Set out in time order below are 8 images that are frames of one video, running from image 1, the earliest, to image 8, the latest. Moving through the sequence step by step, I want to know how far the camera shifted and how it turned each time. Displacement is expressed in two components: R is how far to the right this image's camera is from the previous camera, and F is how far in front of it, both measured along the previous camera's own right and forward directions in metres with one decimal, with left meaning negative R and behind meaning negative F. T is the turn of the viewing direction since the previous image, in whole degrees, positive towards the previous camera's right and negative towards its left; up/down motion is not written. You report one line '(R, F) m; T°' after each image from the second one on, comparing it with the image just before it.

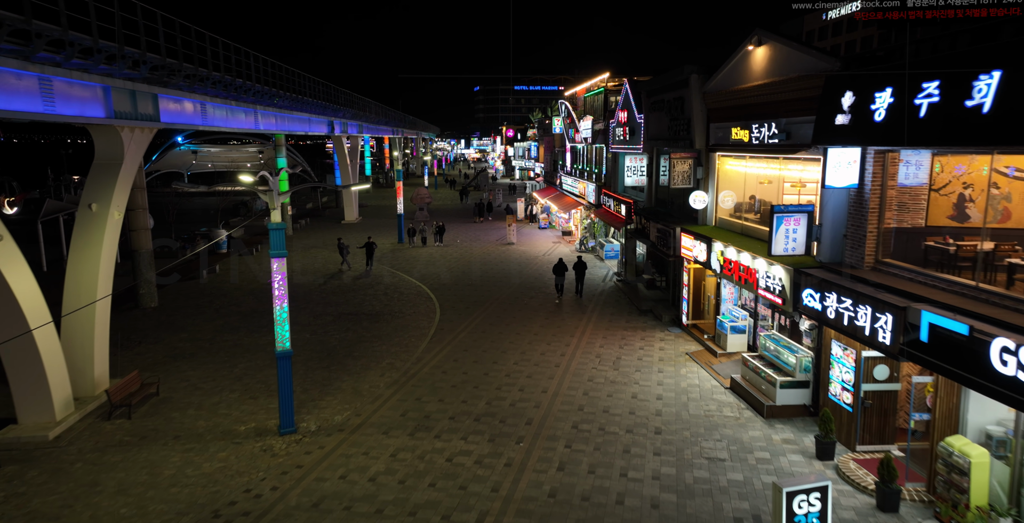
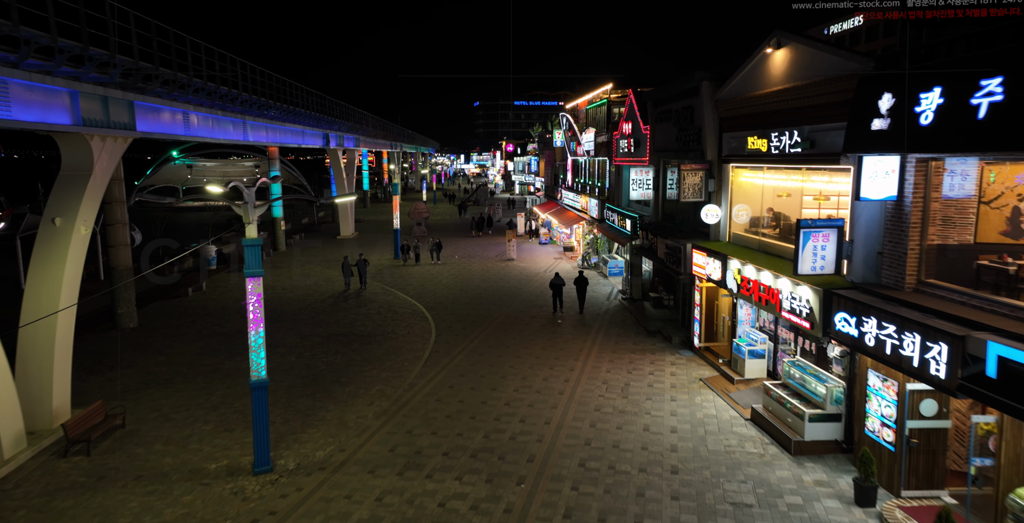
(0.0, +1.1) m; 0°
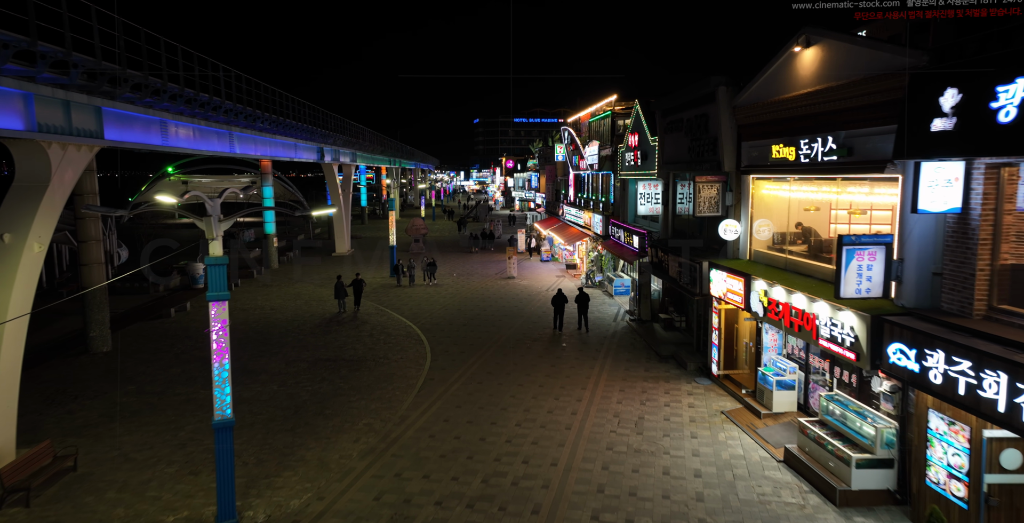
(0.0, +1.3) m; 0°
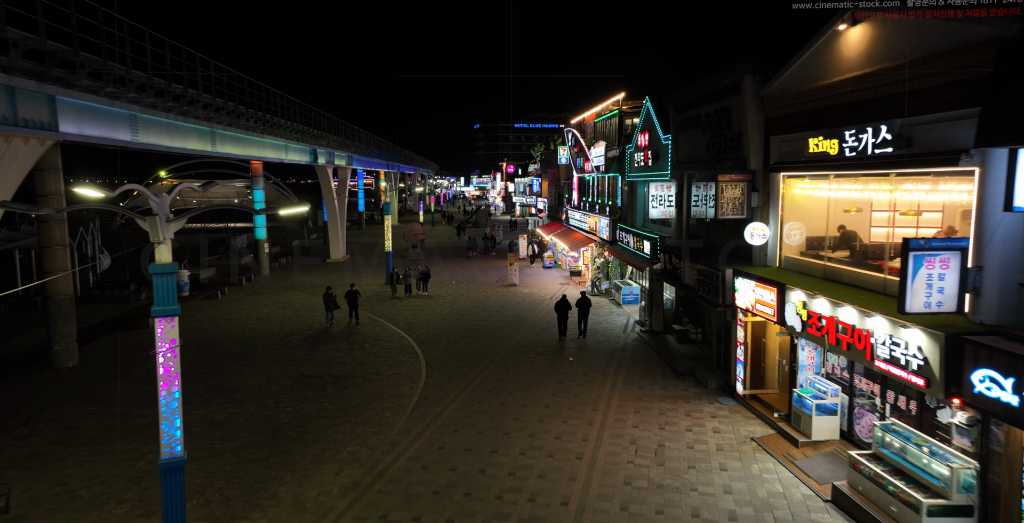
(-0.1, +1.4) m; 0°
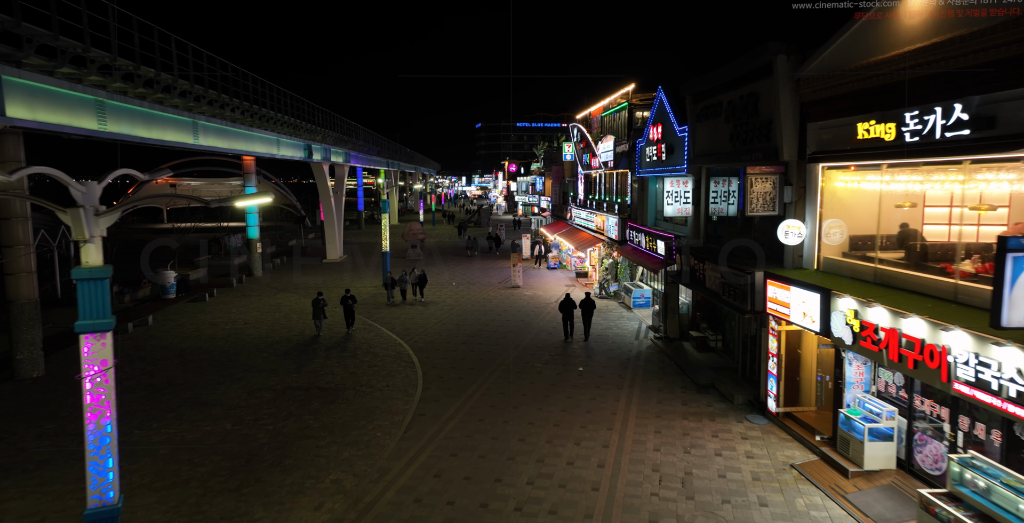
(-0.1, +1.4) m; 0°
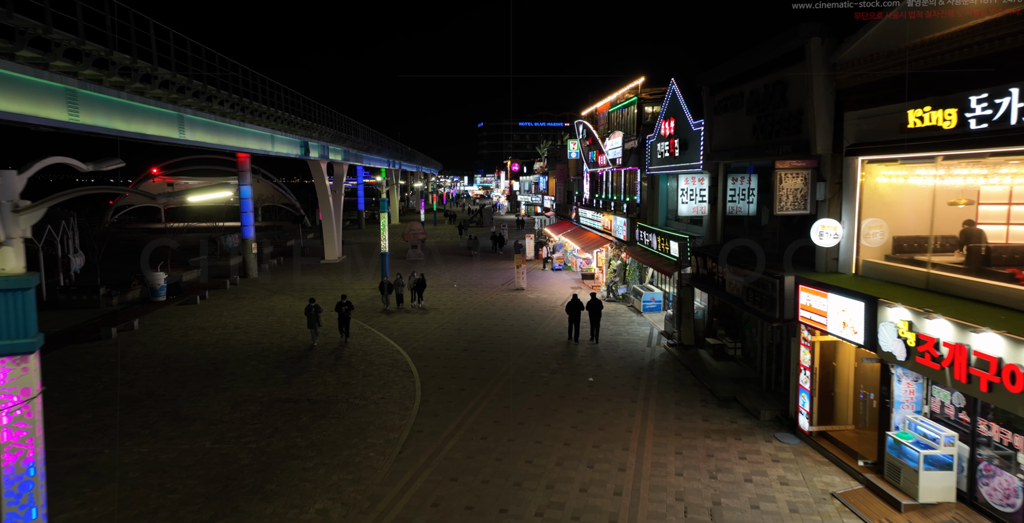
(-0.1, +1.1) m; 0°
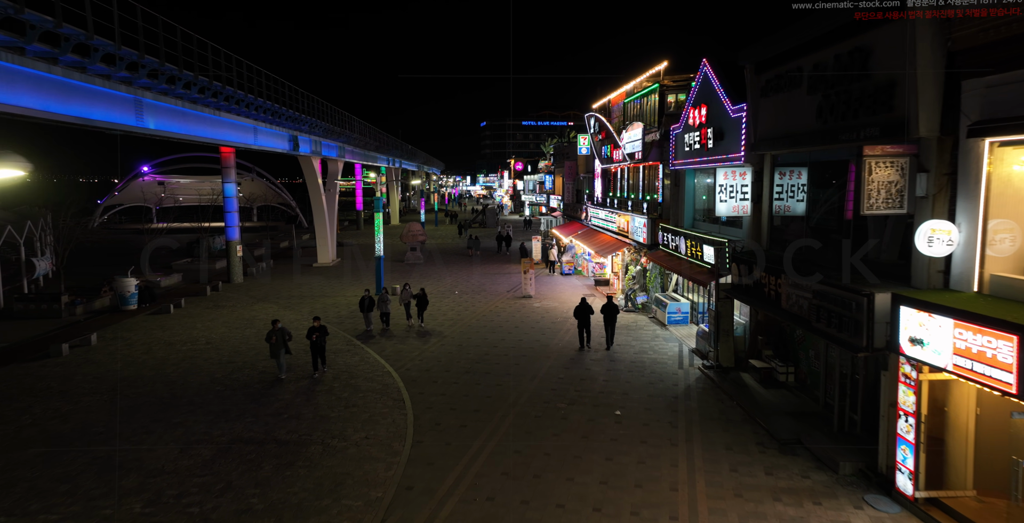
(-0.2, +2.5) m; 0°
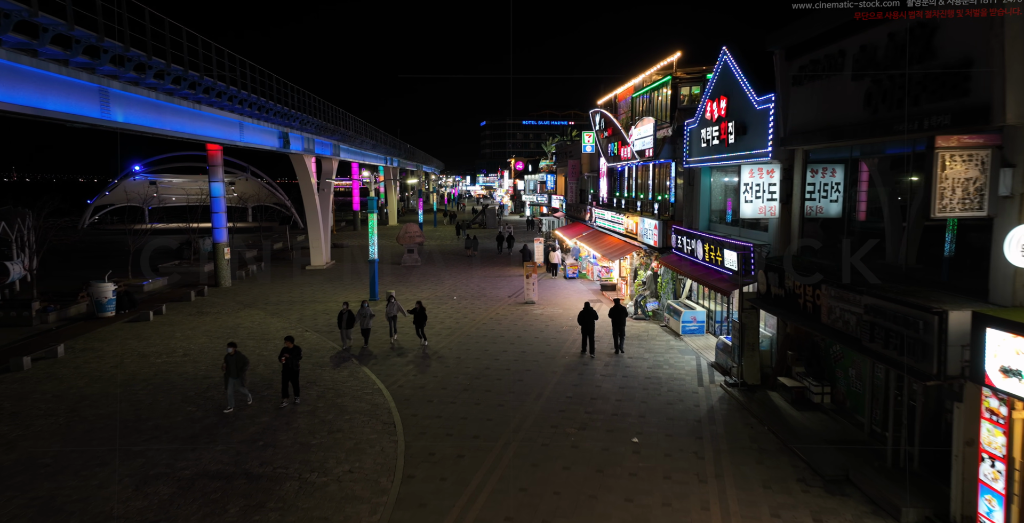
(-0.1, +1.4) m; 0°
